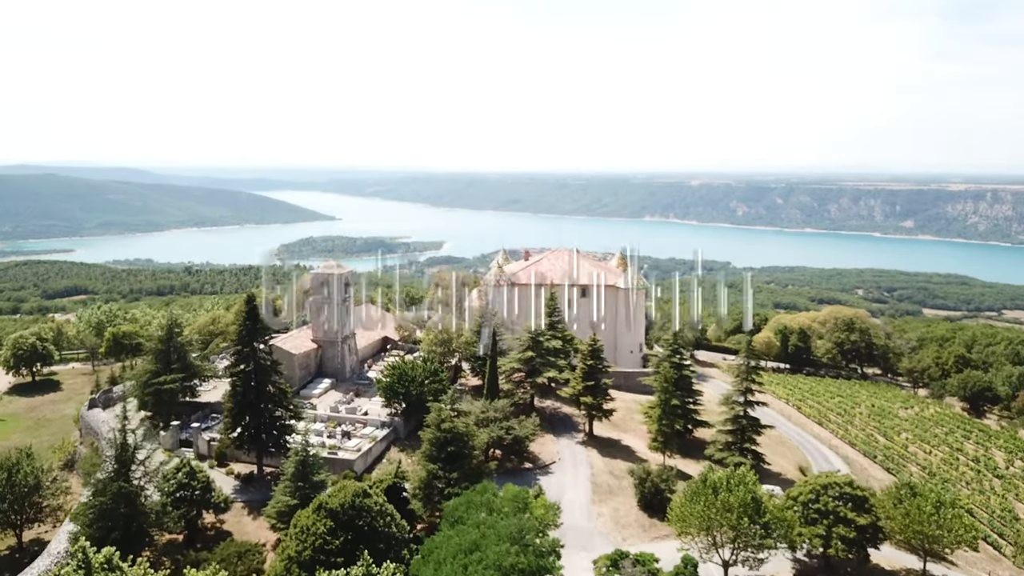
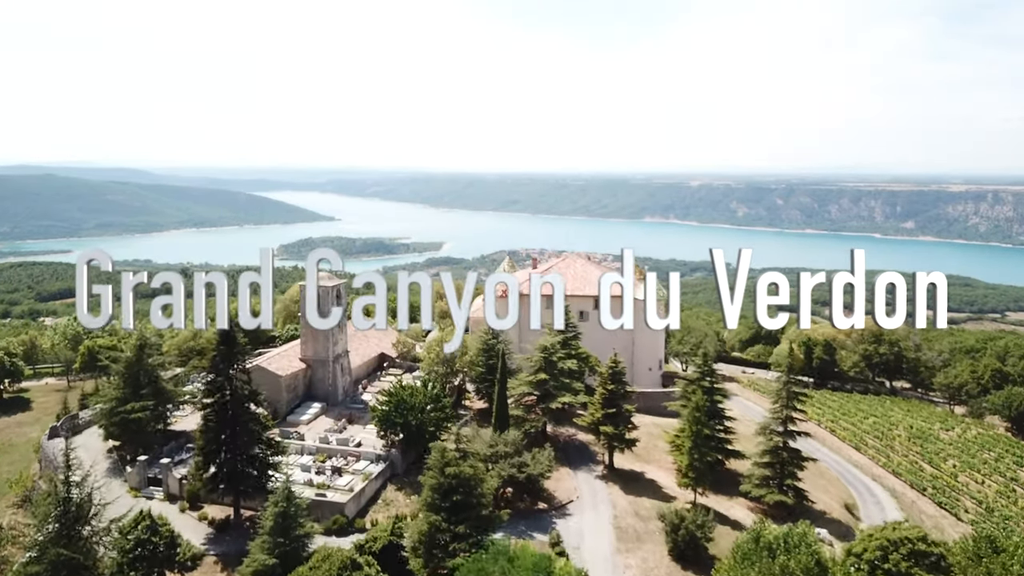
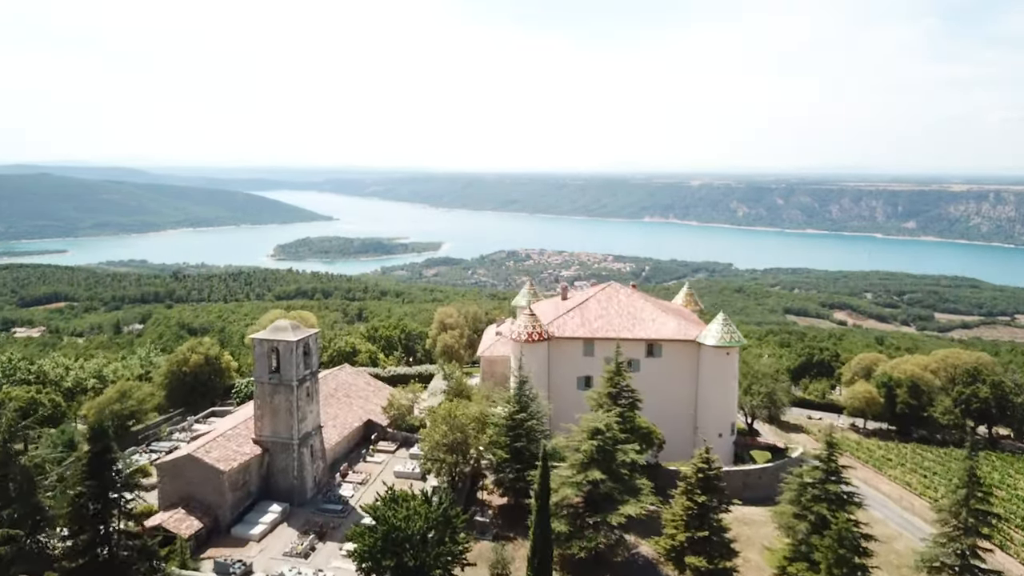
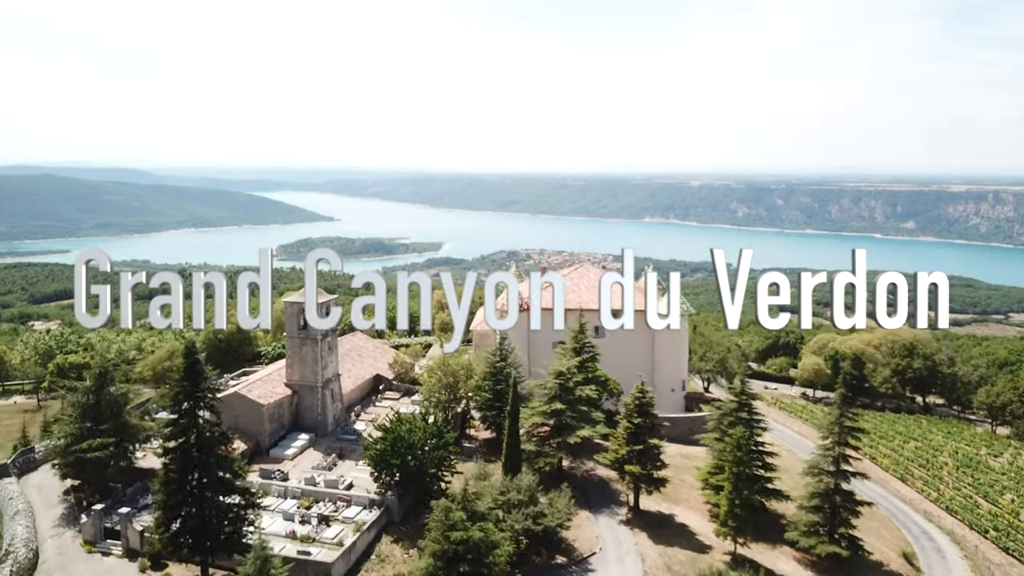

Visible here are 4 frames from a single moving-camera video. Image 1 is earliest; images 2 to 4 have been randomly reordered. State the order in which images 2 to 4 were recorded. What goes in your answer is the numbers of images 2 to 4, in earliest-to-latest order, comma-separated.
2, 4, 3
